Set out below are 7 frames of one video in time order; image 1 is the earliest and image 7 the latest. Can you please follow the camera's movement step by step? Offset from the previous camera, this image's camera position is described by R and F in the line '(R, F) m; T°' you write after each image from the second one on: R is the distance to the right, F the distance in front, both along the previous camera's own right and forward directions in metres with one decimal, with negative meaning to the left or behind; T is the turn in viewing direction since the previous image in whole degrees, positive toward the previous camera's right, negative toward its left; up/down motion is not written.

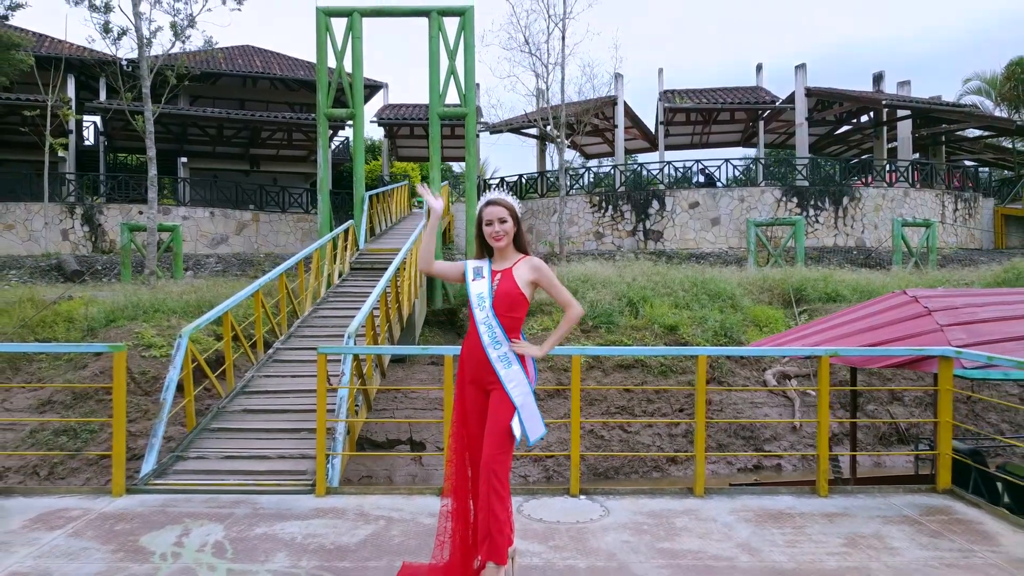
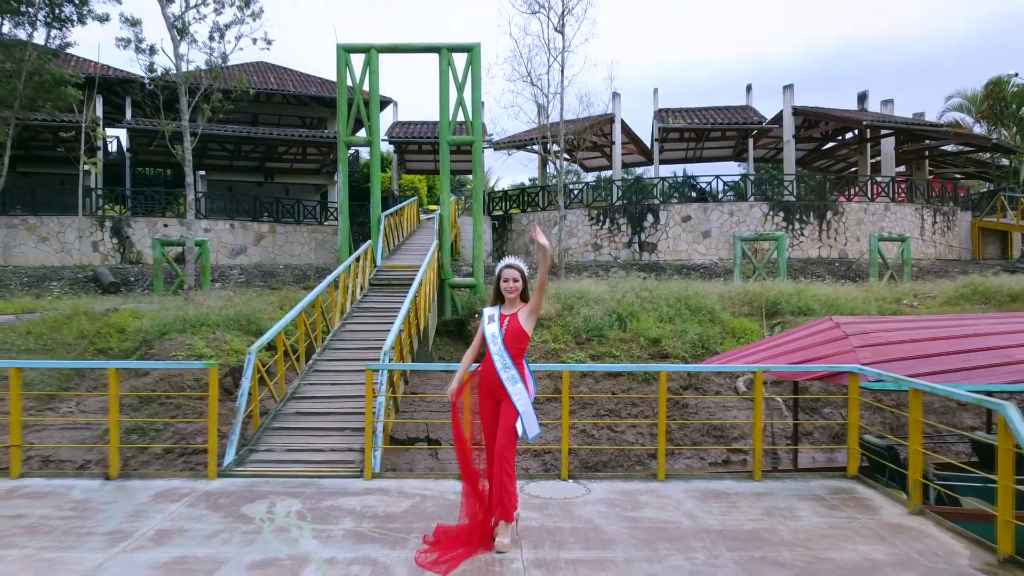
(0.0, -1.2) m; 0°
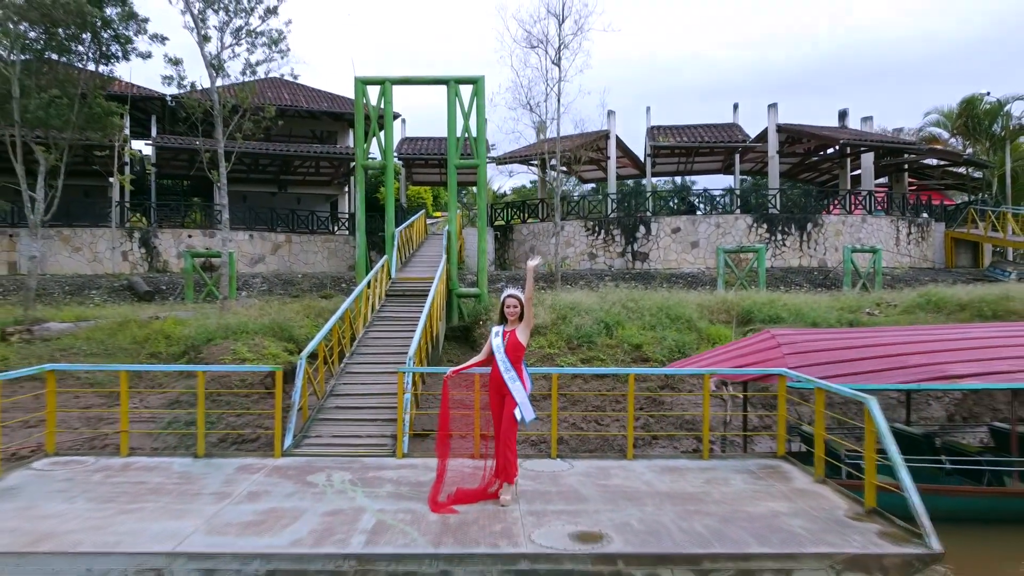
(0.0, -1.4) m; 0°
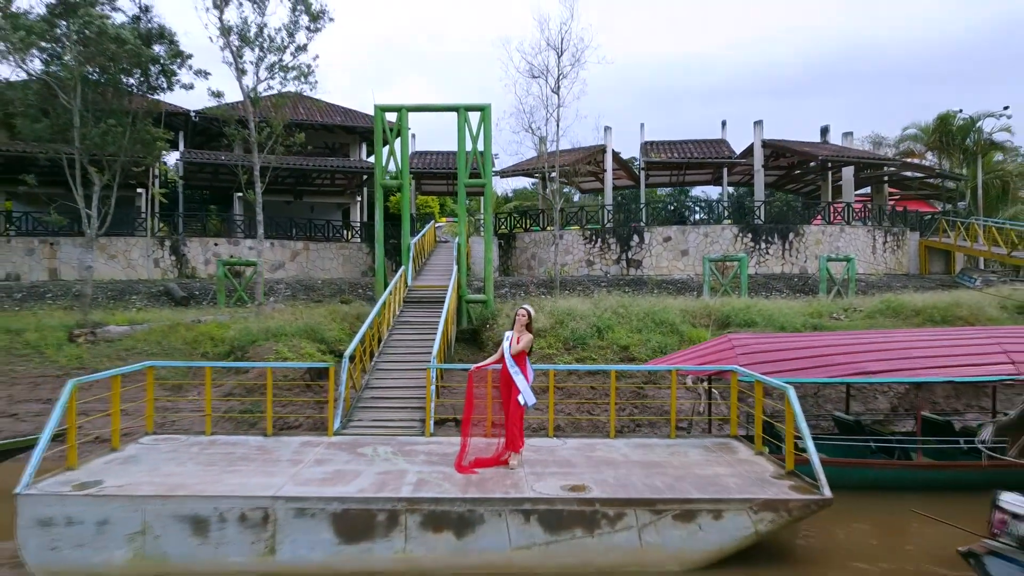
(-0.1, -1.6) m; 0°
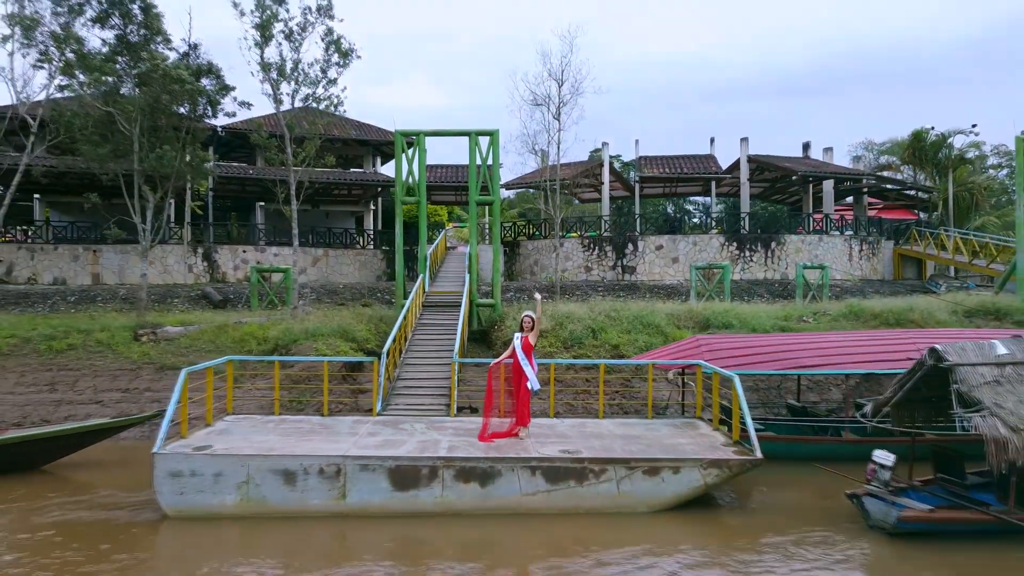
(-0.1, -2.0) m; 0°
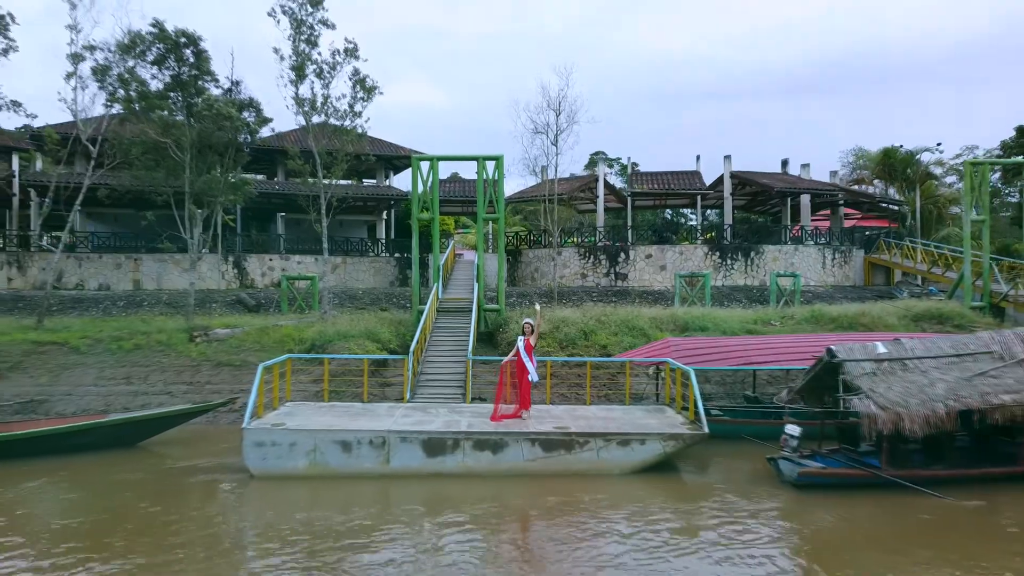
(-0.1, -2.4) m; 0°
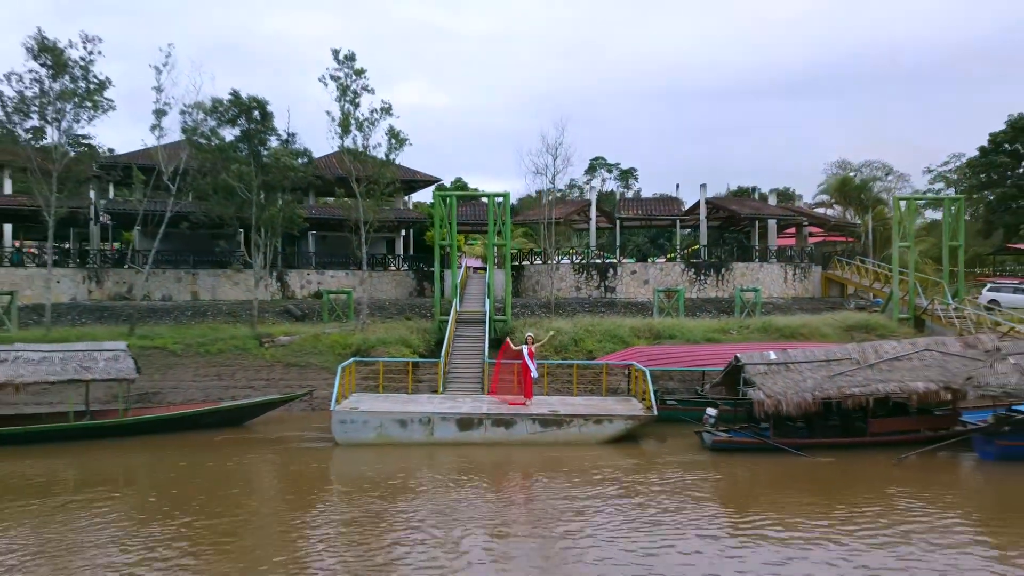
(-0.1, -4.4) m; 0°
